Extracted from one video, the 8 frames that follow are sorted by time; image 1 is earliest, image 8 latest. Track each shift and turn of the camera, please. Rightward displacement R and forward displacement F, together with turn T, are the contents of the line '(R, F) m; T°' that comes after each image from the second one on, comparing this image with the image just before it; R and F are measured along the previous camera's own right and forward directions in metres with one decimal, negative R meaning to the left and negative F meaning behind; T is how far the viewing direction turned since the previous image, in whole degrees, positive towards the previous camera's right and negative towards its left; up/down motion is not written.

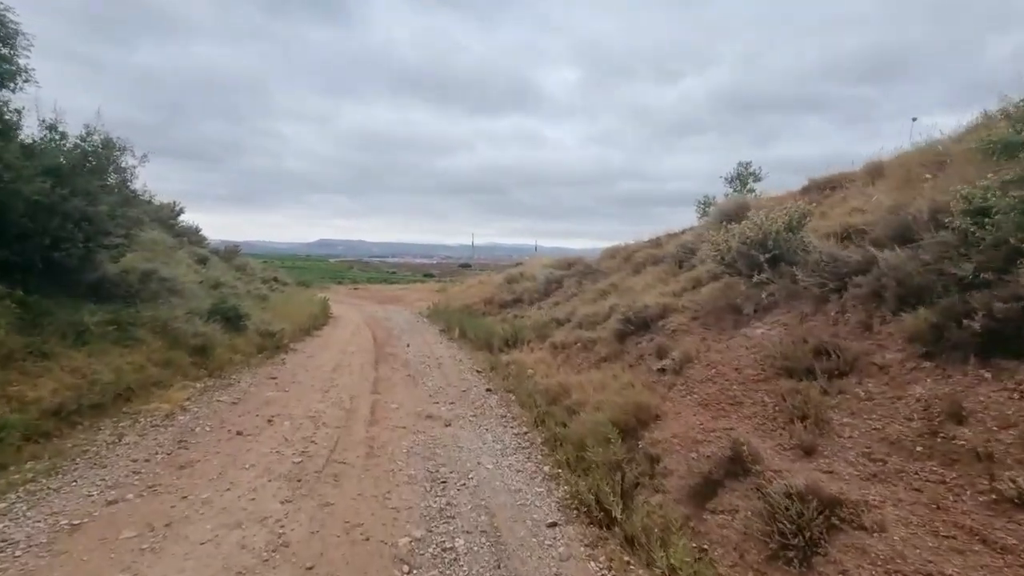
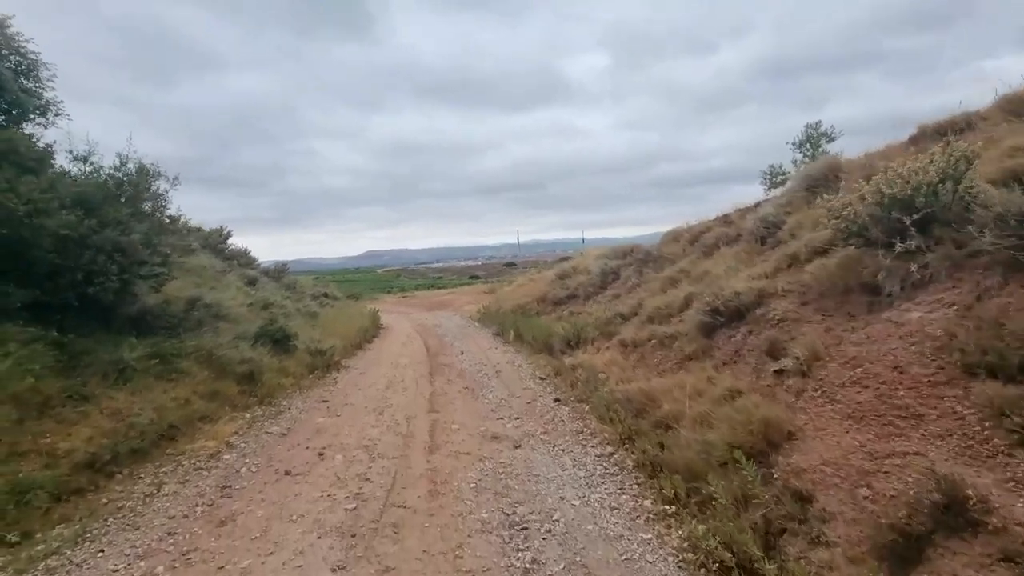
(-0.3, +1.2) m; -5°
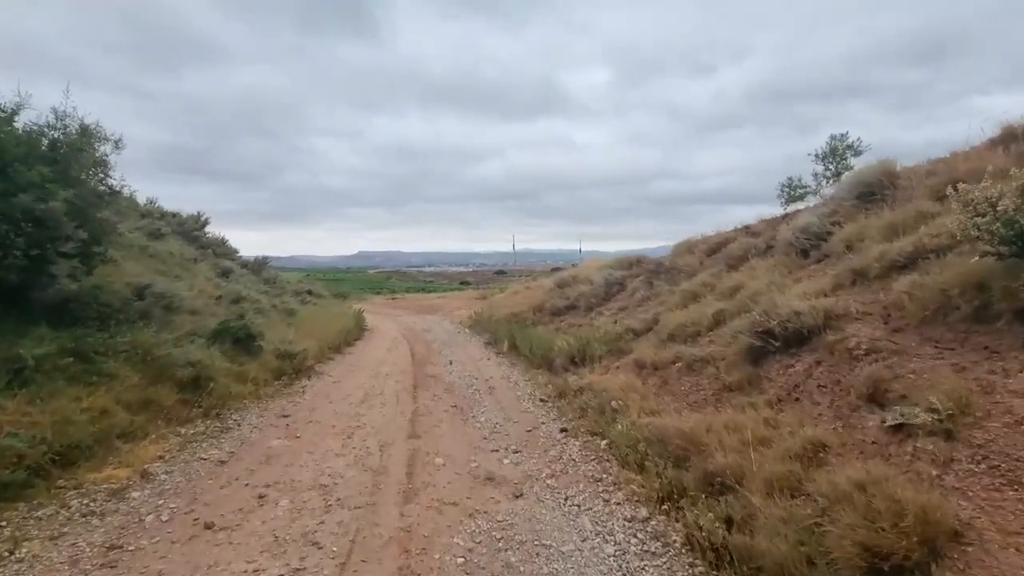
(-0.2, +1.7) m; +1°
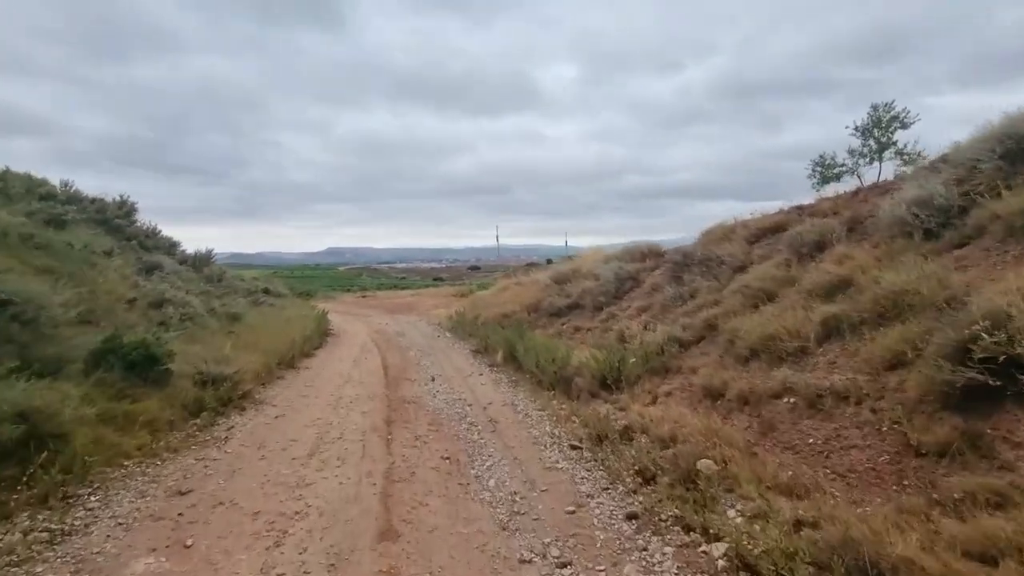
(-0.6, +3.2) m; +3°
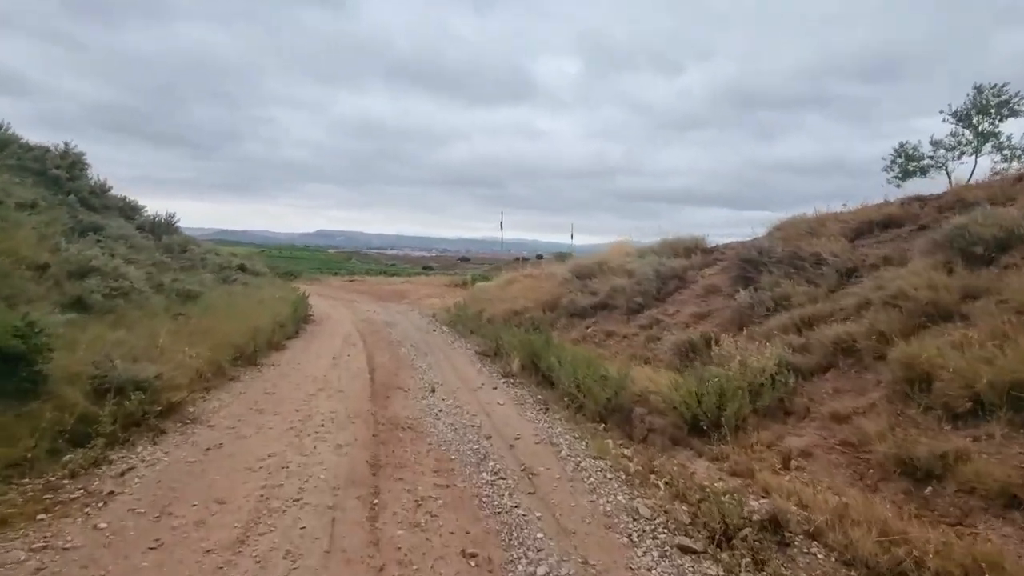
(-0.8, +3.0) m; +1°
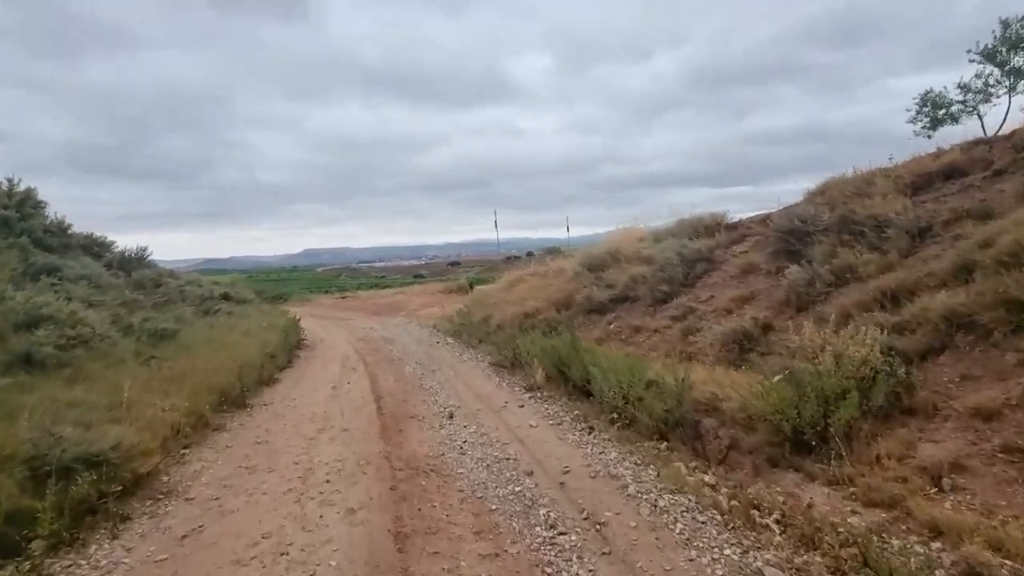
(-0.4, +1.3) m; +1°
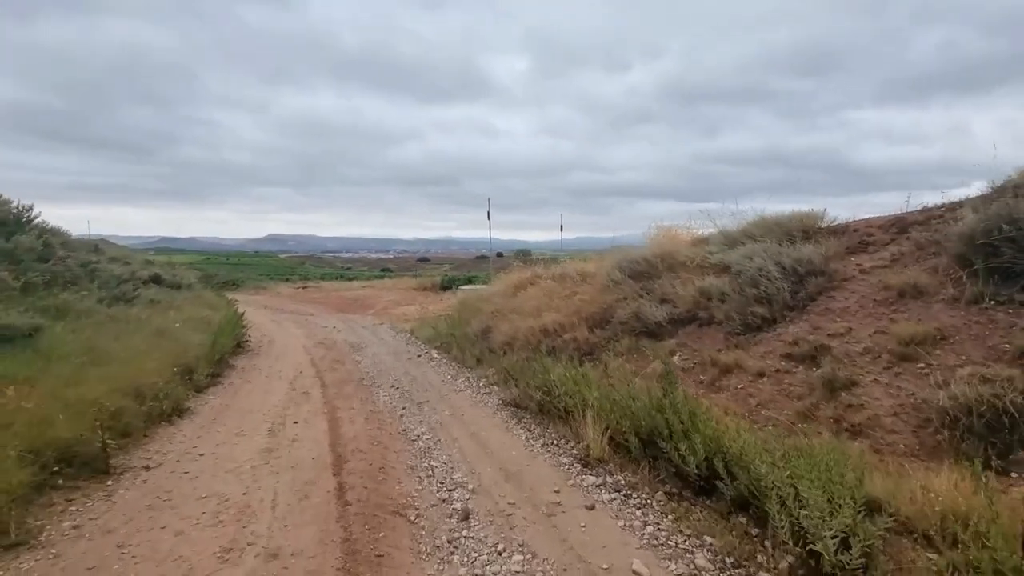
(-1.1, +3.8) m; +4°
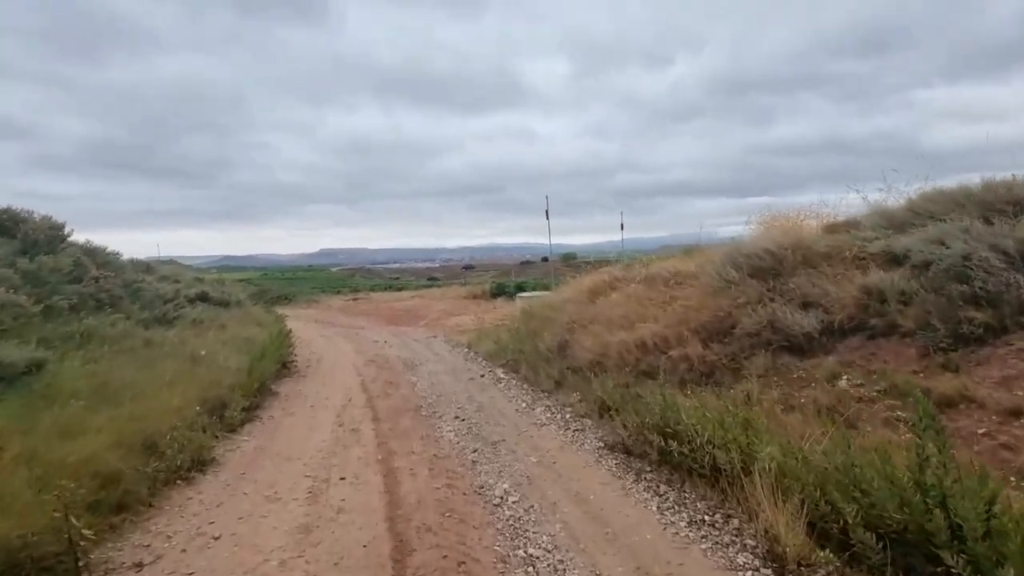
(-0.8, +2.1) m; -5°
